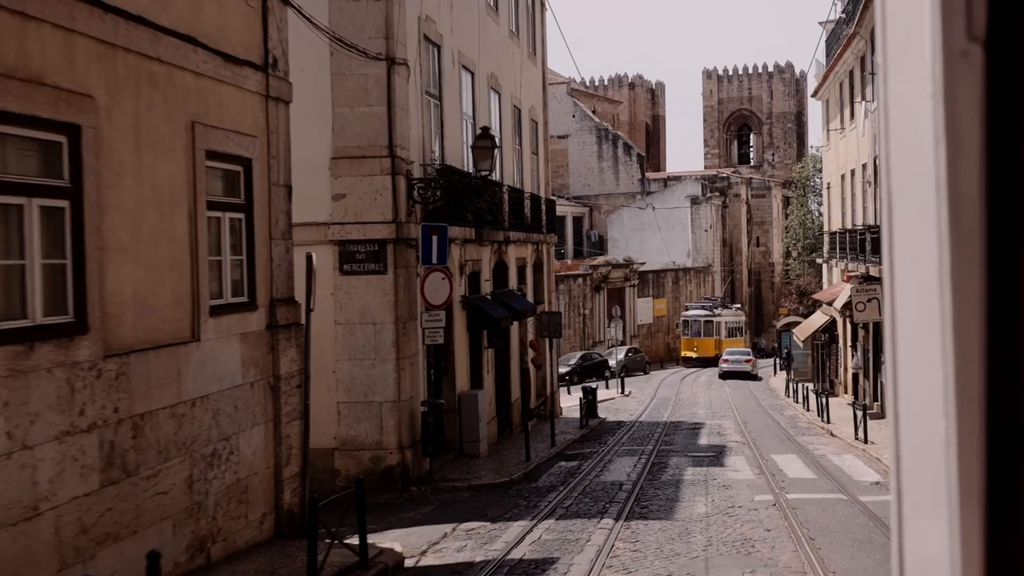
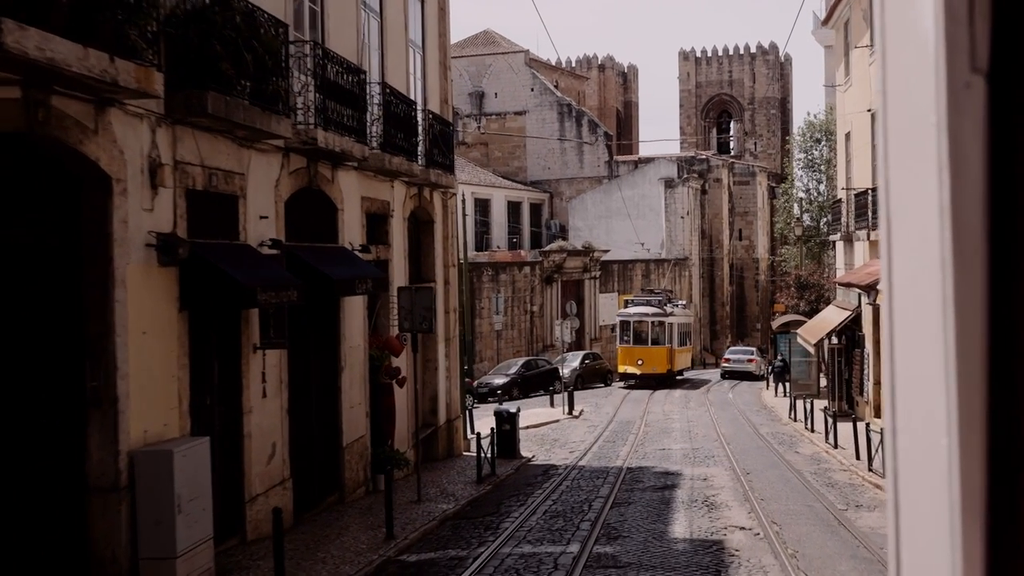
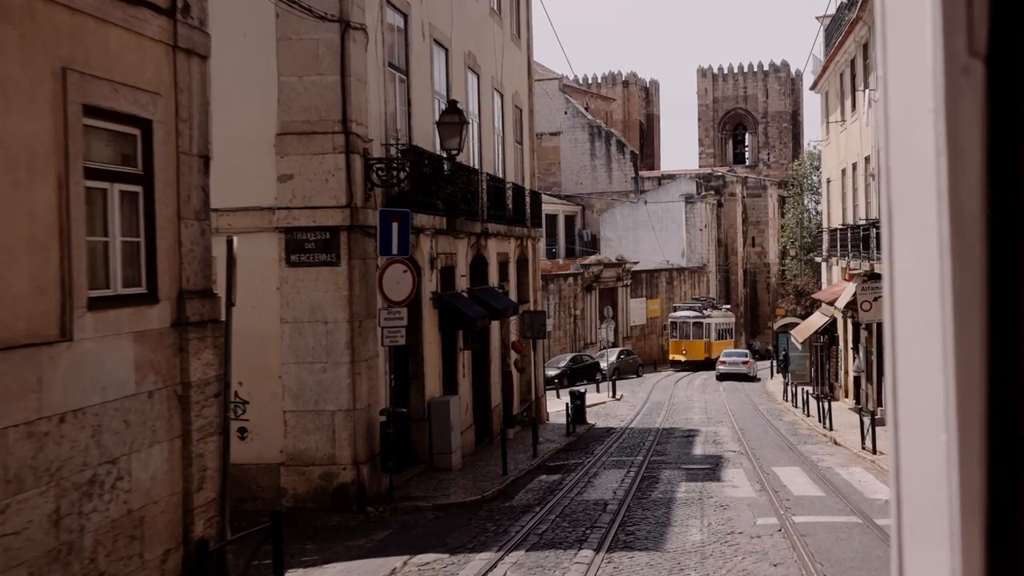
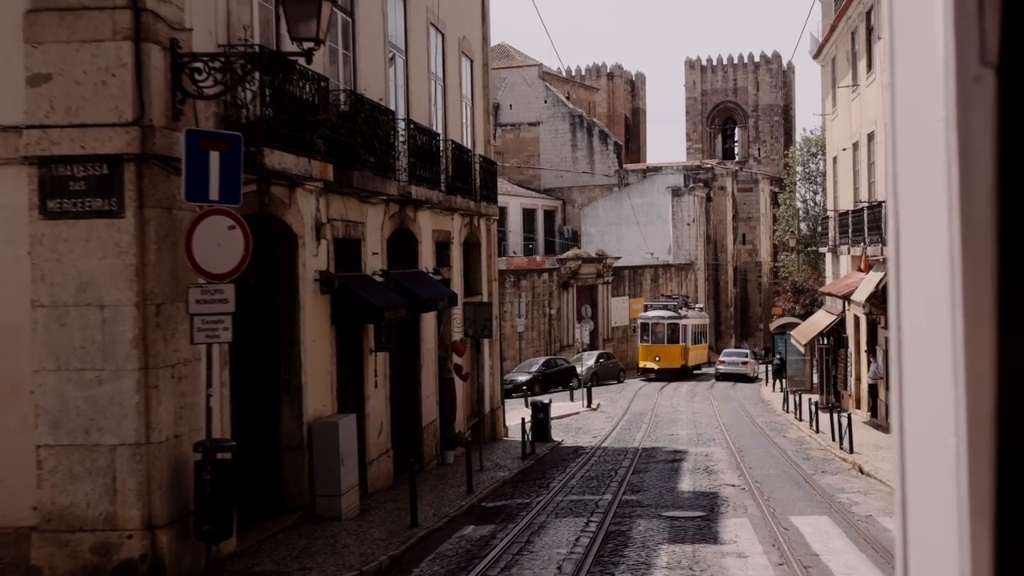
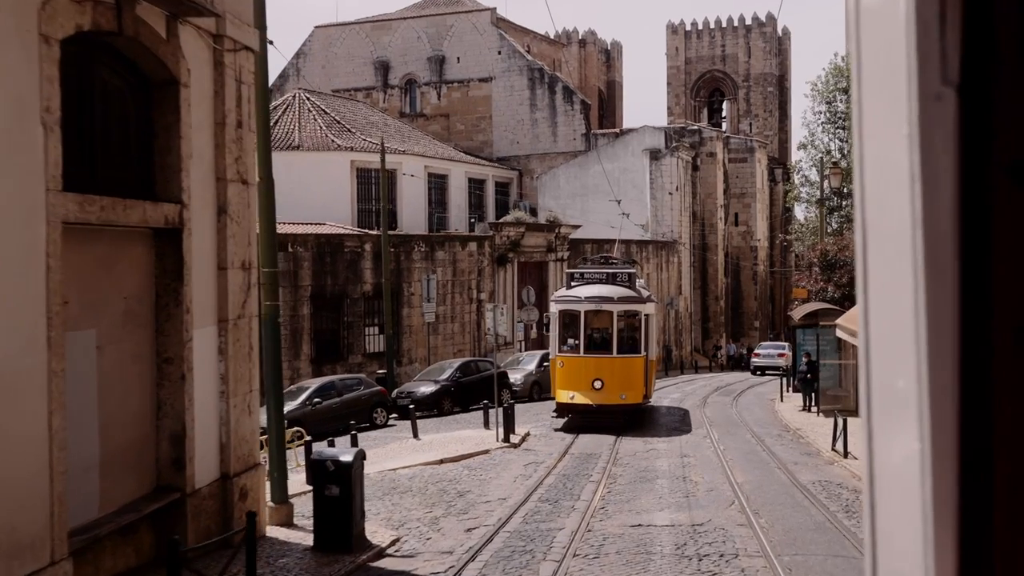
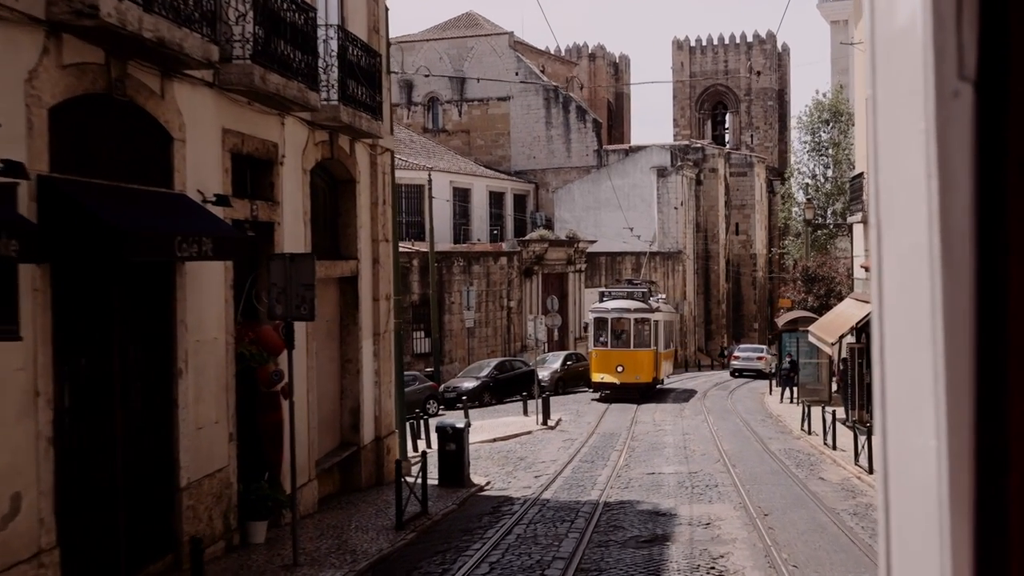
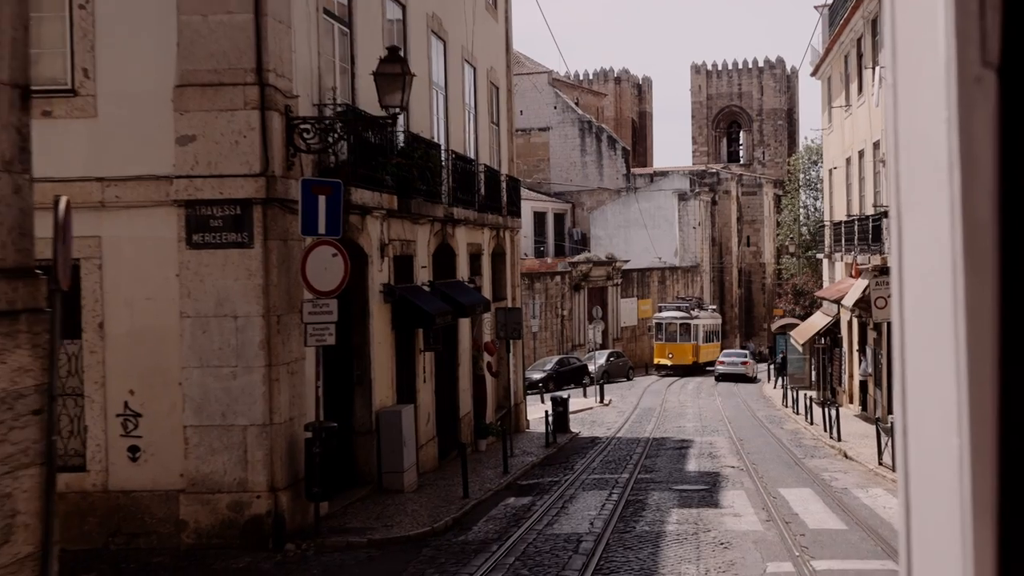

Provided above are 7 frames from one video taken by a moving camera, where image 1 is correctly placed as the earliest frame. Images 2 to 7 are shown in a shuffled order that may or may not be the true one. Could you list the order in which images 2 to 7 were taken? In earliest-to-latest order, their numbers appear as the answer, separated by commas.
3, 7, 4, 2, 6, 5
